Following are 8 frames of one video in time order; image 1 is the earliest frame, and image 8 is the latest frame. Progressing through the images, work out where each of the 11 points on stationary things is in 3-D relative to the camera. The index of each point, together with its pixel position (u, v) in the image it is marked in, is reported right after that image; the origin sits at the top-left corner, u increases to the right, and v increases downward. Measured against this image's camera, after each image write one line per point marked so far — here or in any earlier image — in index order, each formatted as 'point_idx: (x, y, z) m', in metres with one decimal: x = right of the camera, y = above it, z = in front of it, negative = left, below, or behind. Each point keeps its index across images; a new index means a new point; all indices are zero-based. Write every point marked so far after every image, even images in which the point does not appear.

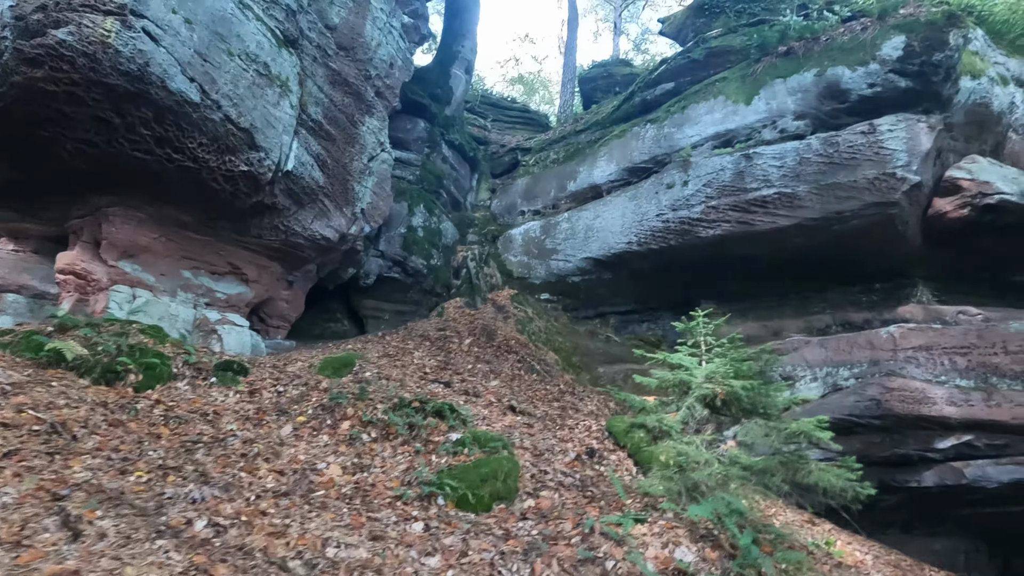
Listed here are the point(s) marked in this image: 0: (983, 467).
0: (+7.3, -2.8, +10.3) m
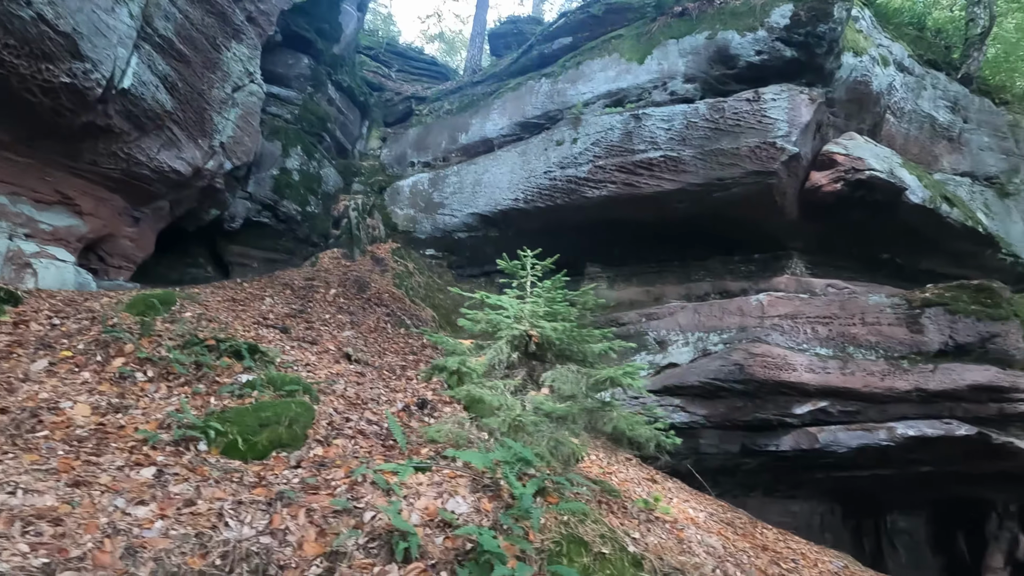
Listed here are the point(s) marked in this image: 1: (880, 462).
0: (+5.2, -2.3, +10.7) m
1: (+6.4, -3.1, +11.6) m
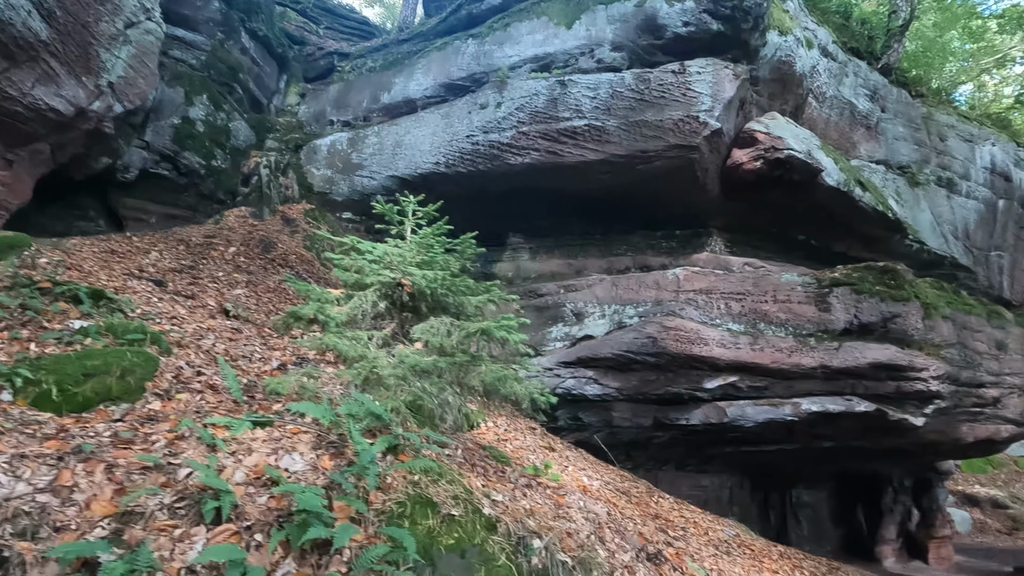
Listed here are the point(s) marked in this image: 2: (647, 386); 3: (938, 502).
0: (+3.8, -2.0, +10.8) m
1: (+4.9, -2.7, +11.9) m
2: (+2.2, -1.6, +10.5) m
3: (+11.5, -5.8, +17.9) m
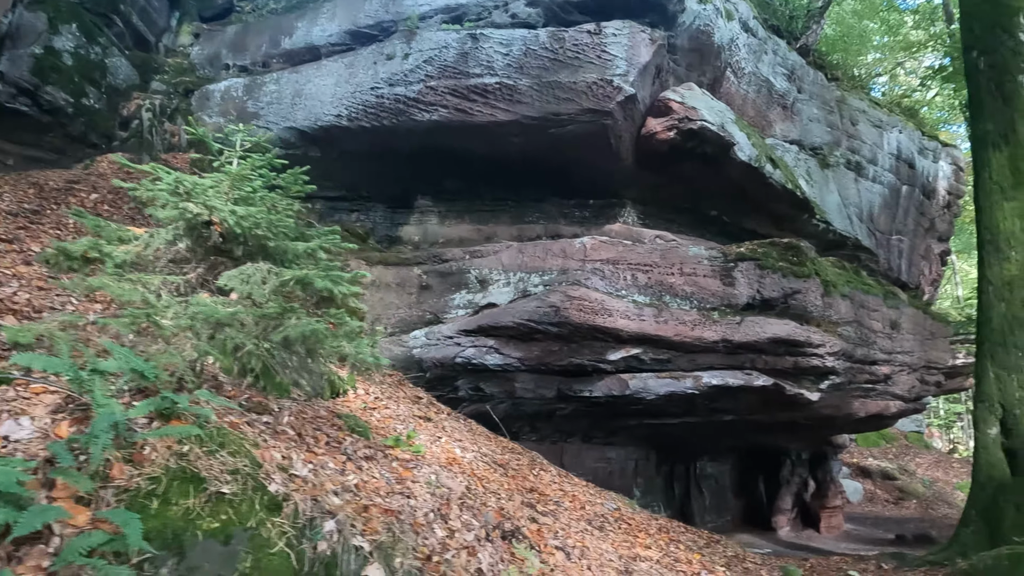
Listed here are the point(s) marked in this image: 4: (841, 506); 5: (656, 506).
0: (+2.2, -1.5, +10.7) m
1: (+3.1, -2.2, +12.0) m
2: (+0.6, -1.1, +10.3) m
3: (+9.0, -5.3, +18.7) m
4: (+9.3, -6.2, +18.7) m
5: (+3.5, -5.2, +15.9) m
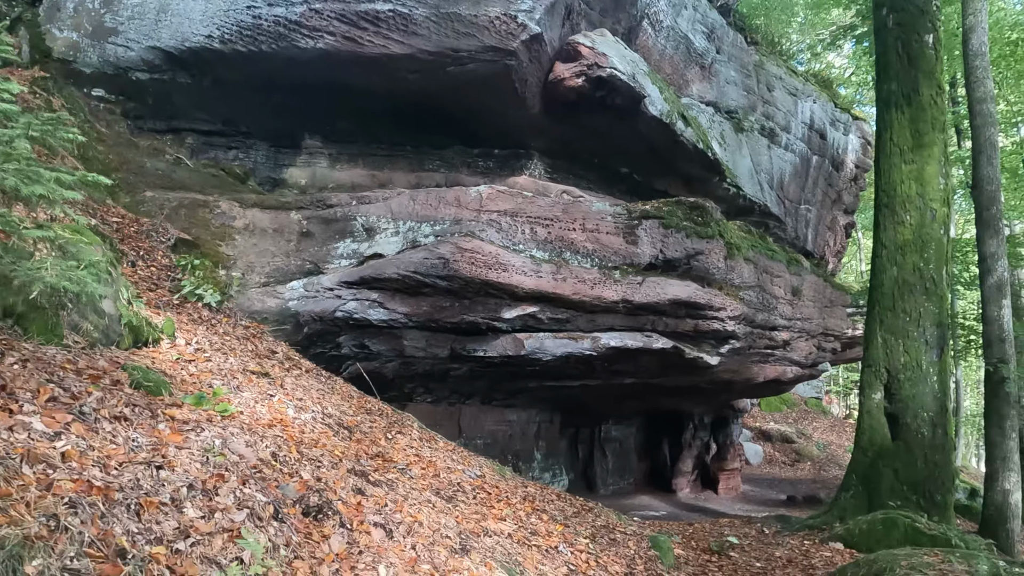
0: (+0.5, -0.8, +10.2) m
1: (+1.3, -1.5, +11.6) m
2: (-1.0, -0.4, +9.6) m
3: (+6.3, -4.3, +19.1) m
4: (+6.6, -5.2, +19.1) m
5: (+1.1, -4.3, +15.6) m
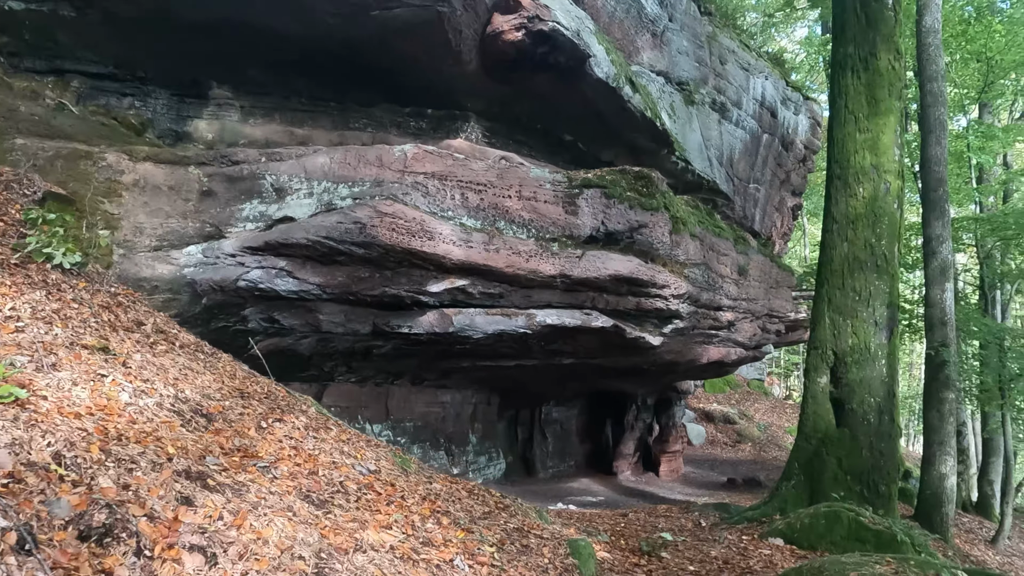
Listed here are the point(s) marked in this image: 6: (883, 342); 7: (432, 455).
0: (-0.6, -0.4, +9.4) m
1: (+0.1, -1.0, +10.9) m
2: (-2.0, 0.0, +8.6) m
3: (+4.6, -3.7, +18.8) m
4: (+4.8, -4.6, +18.9) m
5: (-0.4, -3.7, +15.0) m
6: (+4.1, -0.6, +7.4) m
7: (-1.6, -3.3, +12.9) m
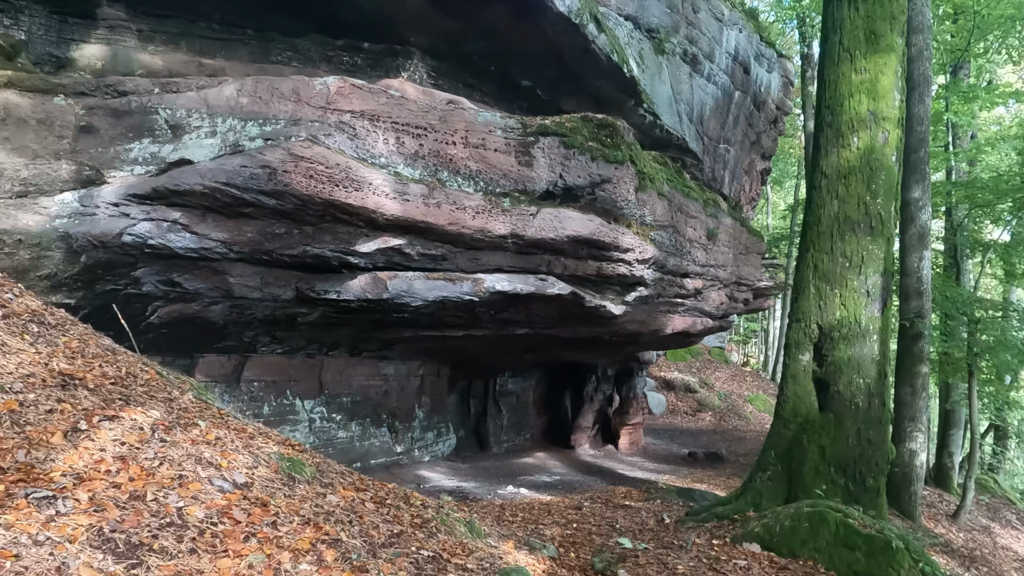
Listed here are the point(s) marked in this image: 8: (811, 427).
0: (-1.3, +0.1, +8.2) m
1: (-0.7, -0.5, +9.7) m
2: (-2.7, +0.5, +7.3) m
3: (+3.3, -2.8, +18.0) m
4: (+3.5, -3.7, +18.1) m
5: (-1.4, -2.9, +13.9) m
6: (+3.5, -0.3, +6.4) m
7: (-2.5, -2.6, +11.8) m
8: (+2.9, -1.3, +6.4) m
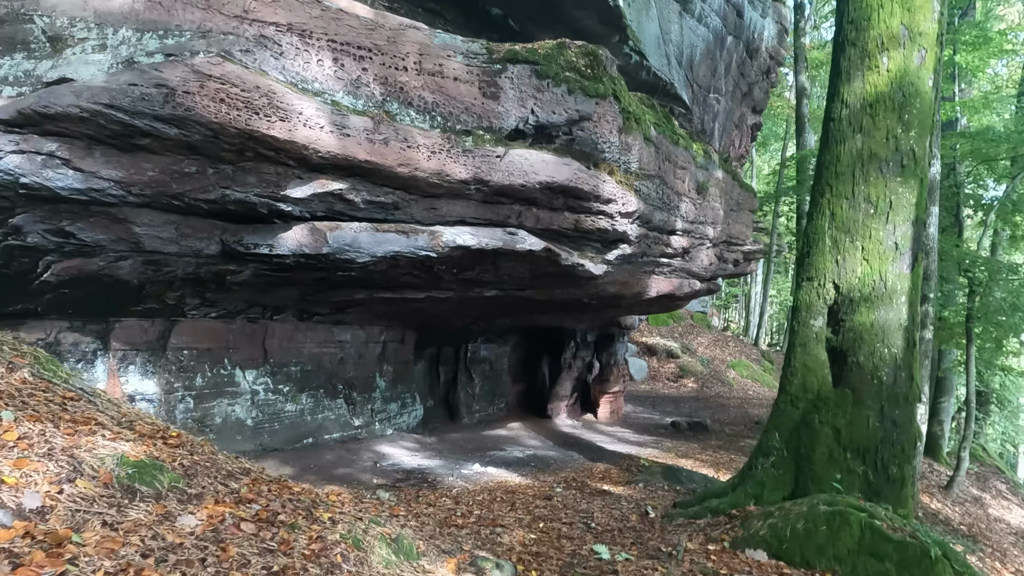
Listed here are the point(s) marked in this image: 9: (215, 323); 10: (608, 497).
0: (-1.7, +0.6, +7.0) m
1: (-1.1, +0.1, +8.6) m
2: (-3.0, +1.0, +6.1) m
3: (+2.7, -1.8, +17.0) m
4: (+2.9, -2.7, +17.2) m
5: (-2.0, -2.1, +12.9) m
6: (+3.2, +0.1, +5.4) m
7: (-3.0, -1.9, +10.7) m
8: (+2.5, -0.9, +5.4) m
9: (-4.1, -0.5, +9.0) m
10: (+1.0, -2.1, +6.6) m
